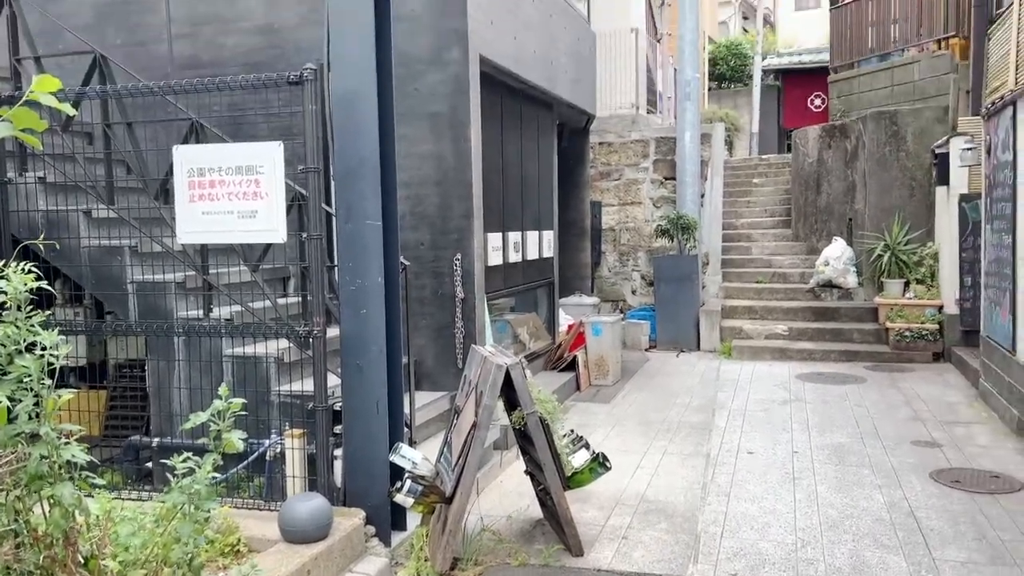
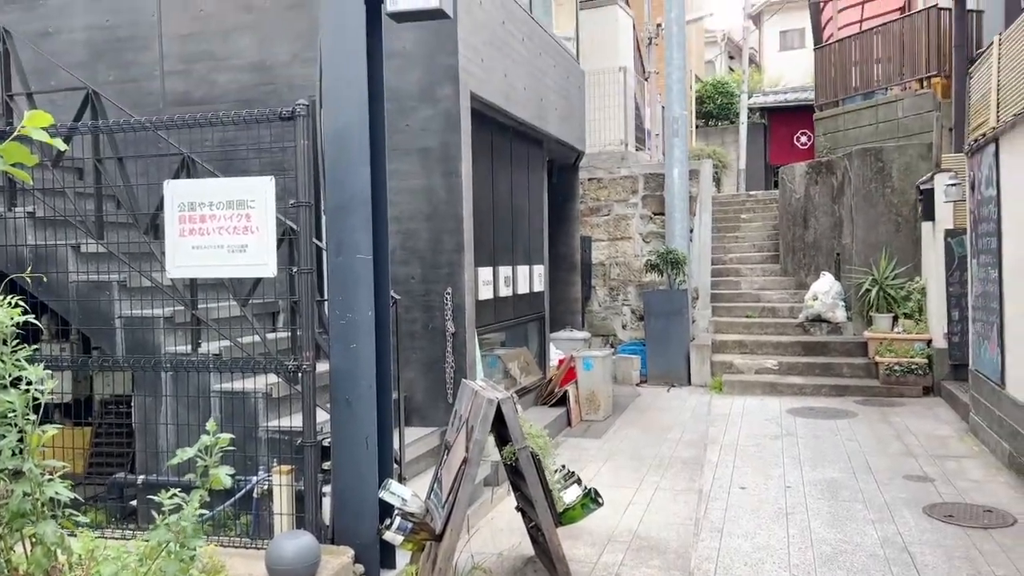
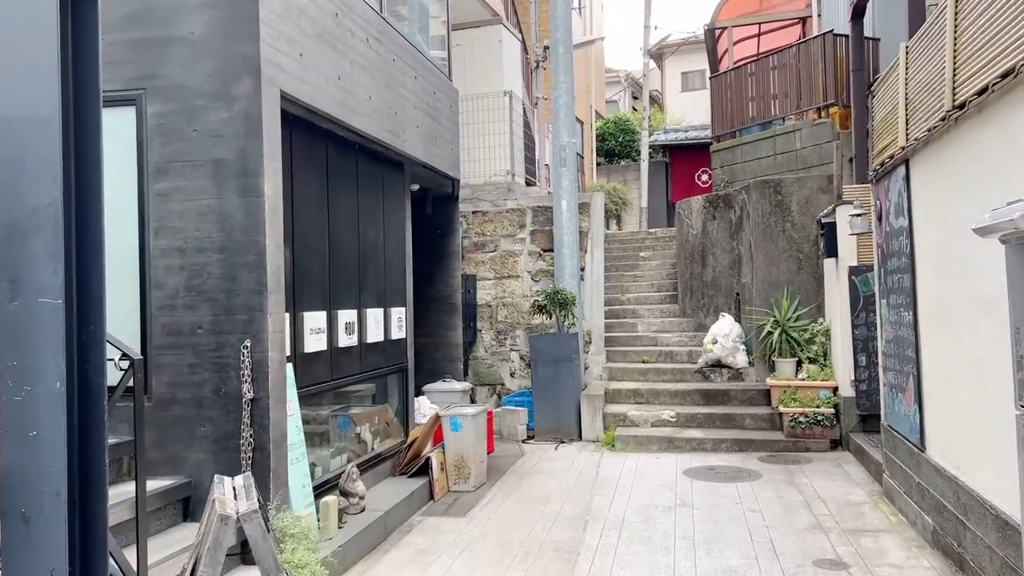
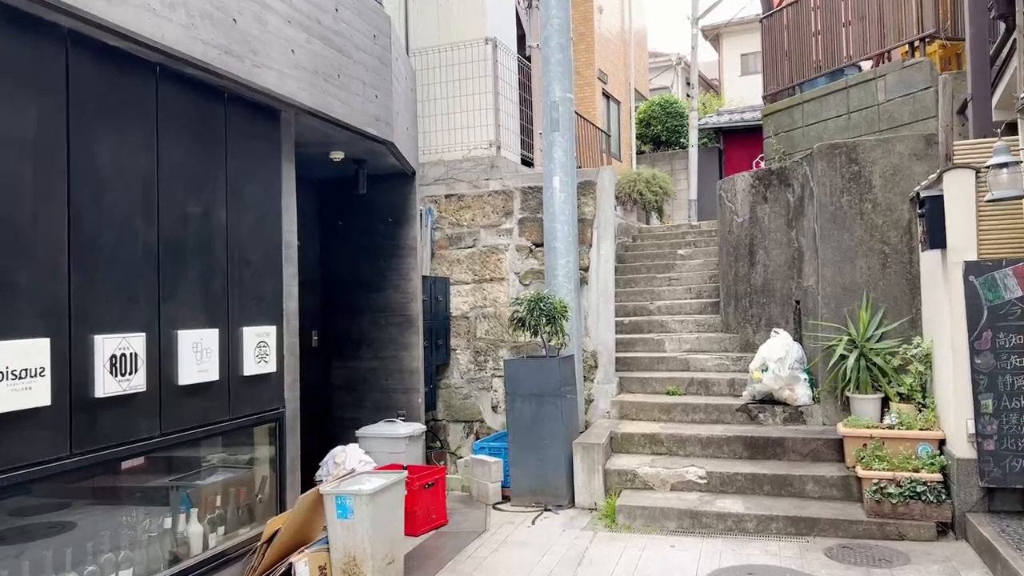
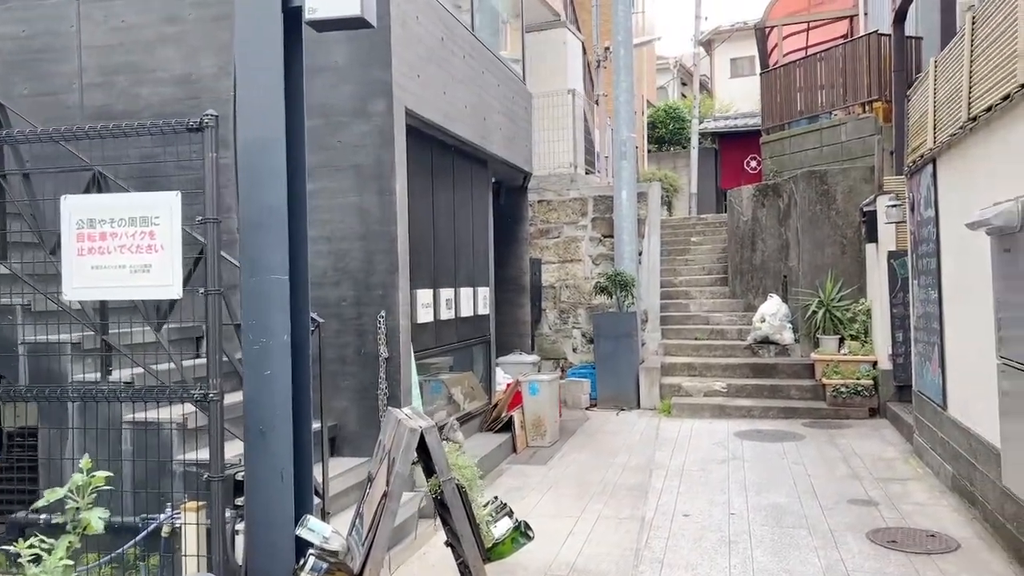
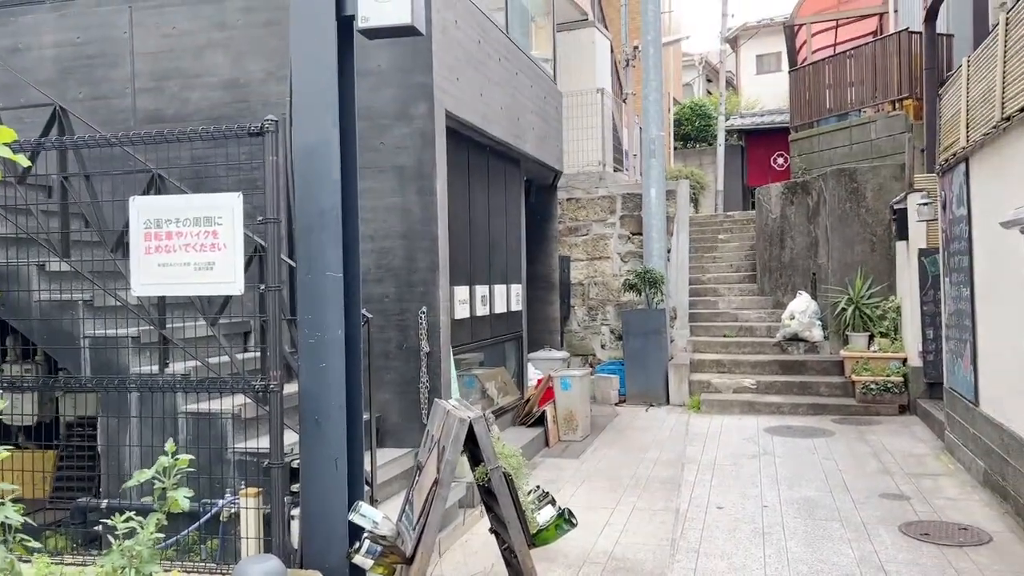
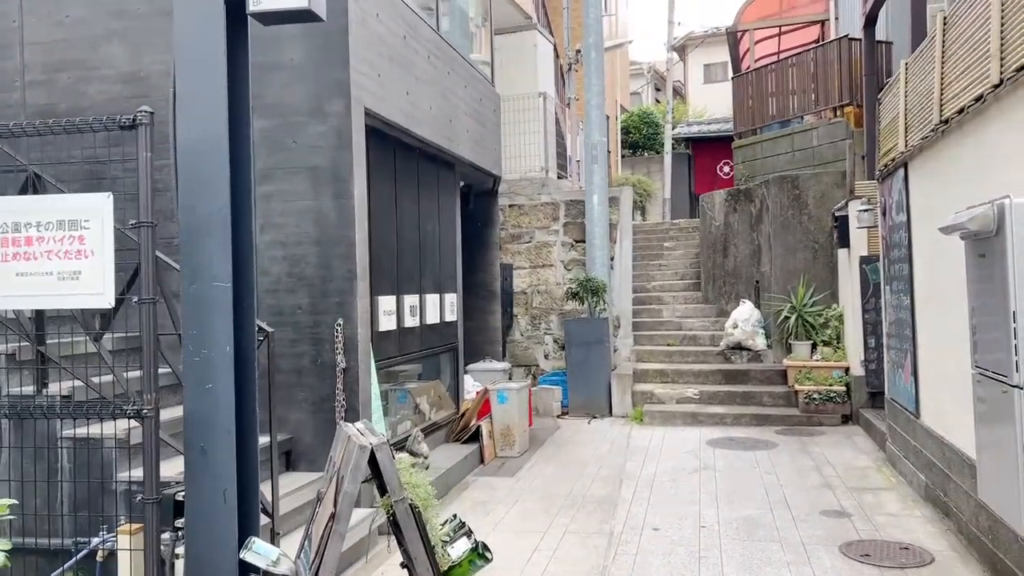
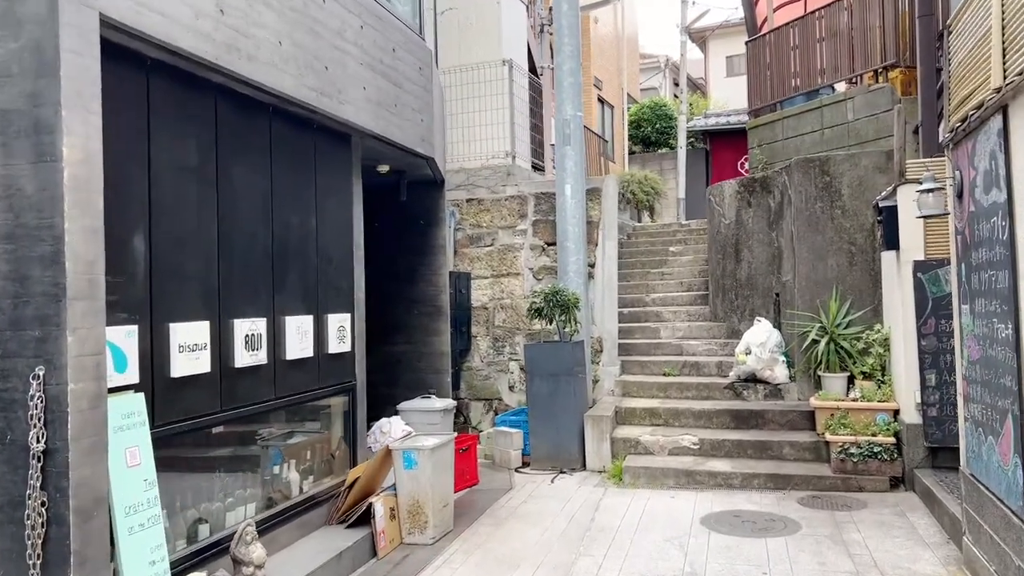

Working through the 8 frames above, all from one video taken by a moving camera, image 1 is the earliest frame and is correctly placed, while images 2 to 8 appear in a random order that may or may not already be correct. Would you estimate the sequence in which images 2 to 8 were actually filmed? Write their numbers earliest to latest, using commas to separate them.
2, 6, 5, 7, 3, 8, 4
